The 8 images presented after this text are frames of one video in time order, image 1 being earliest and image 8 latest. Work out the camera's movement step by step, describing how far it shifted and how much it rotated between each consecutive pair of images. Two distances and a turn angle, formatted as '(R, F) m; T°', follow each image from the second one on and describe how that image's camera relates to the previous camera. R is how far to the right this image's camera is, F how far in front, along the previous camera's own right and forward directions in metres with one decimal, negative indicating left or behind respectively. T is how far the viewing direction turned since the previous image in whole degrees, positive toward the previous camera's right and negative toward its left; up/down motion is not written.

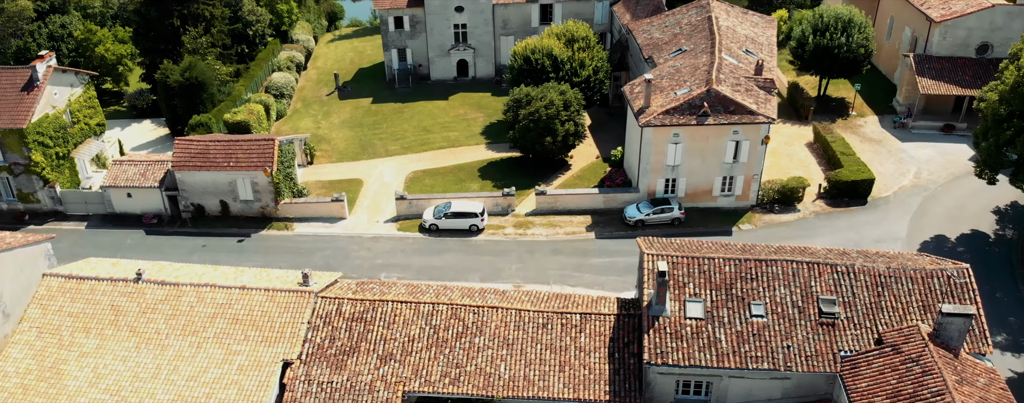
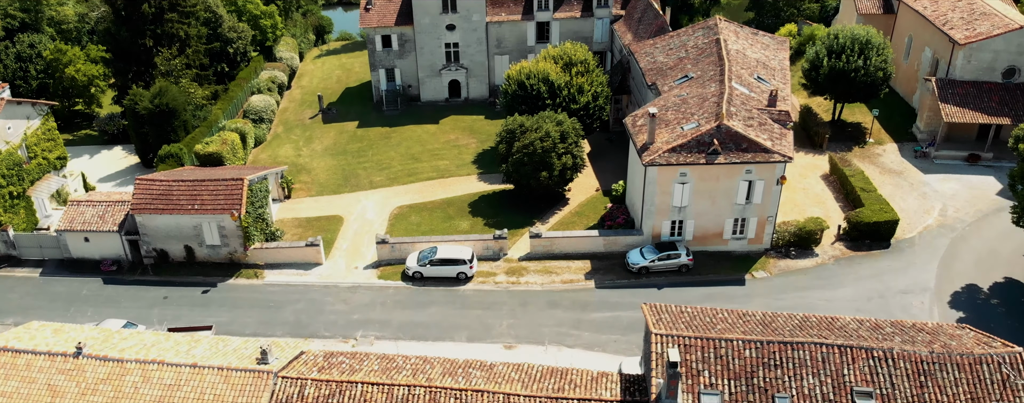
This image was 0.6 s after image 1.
(+0.4, +3.8) m; 0°
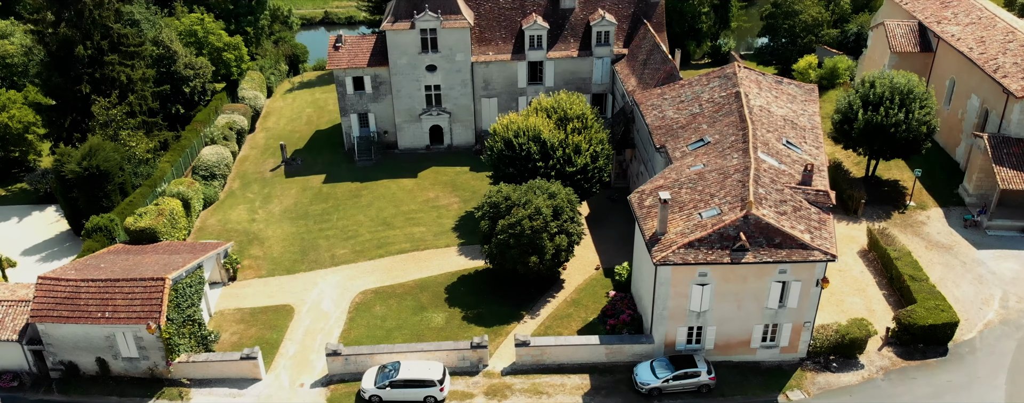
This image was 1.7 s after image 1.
(+0.7, +7.2) m; 0°
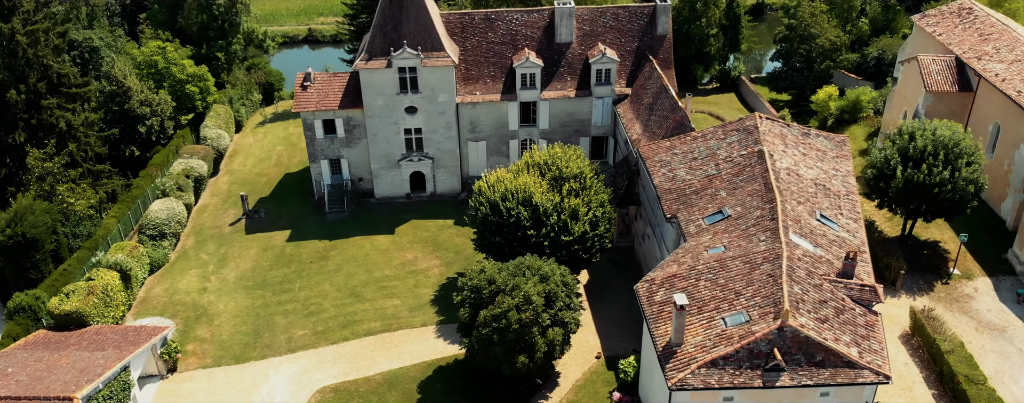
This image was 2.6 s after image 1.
(+0.6, +6.0) m; 0°
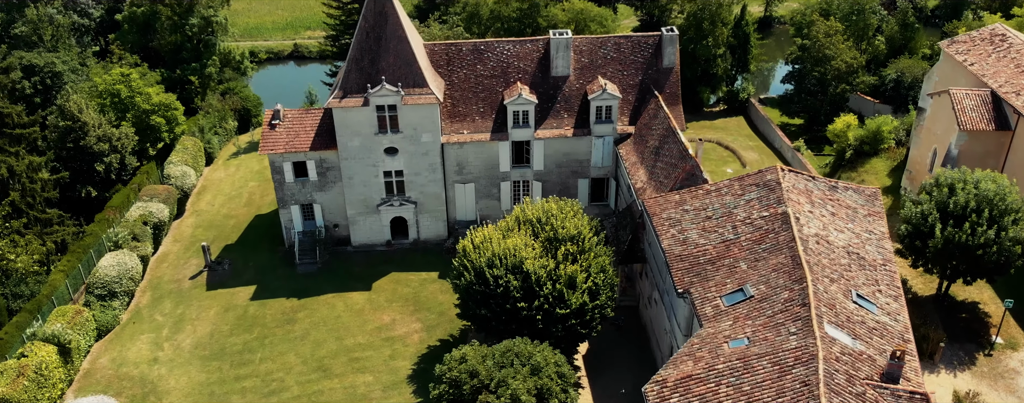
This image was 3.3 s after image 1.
(+0.5, +4.7) m; 0°
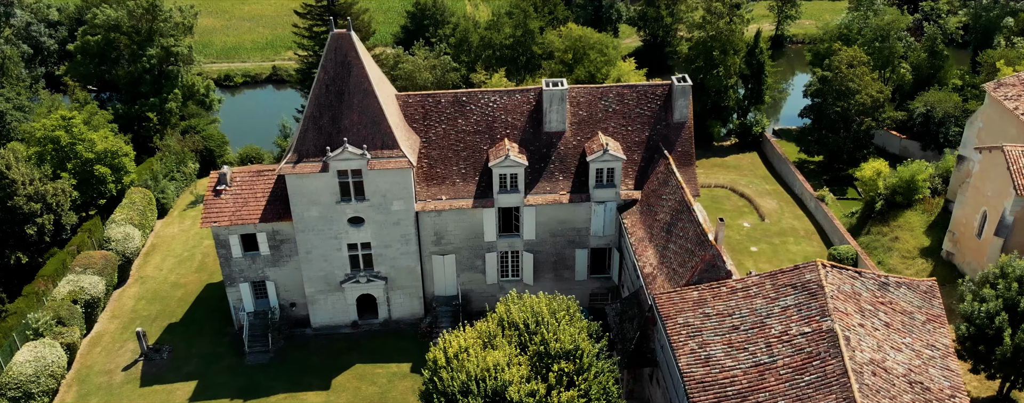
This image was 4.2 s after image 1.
(+0.6, +6.3) m; 0°
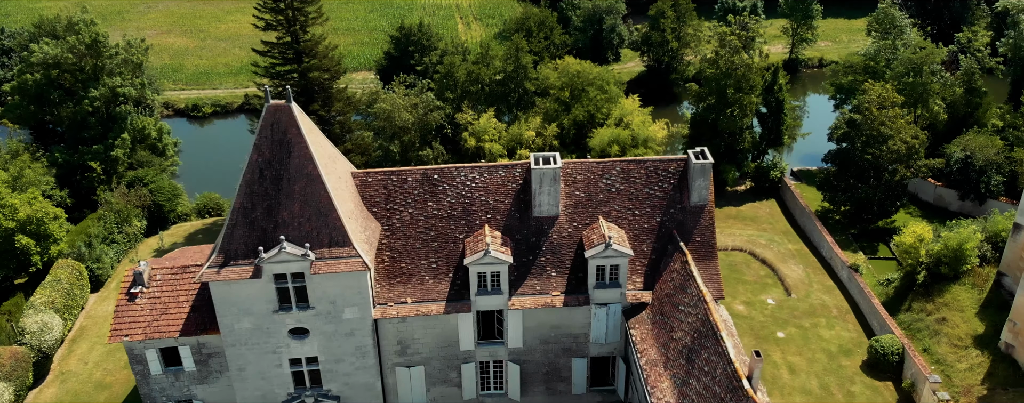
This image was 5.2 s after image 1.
(+0.7, +6.9) m; 0°
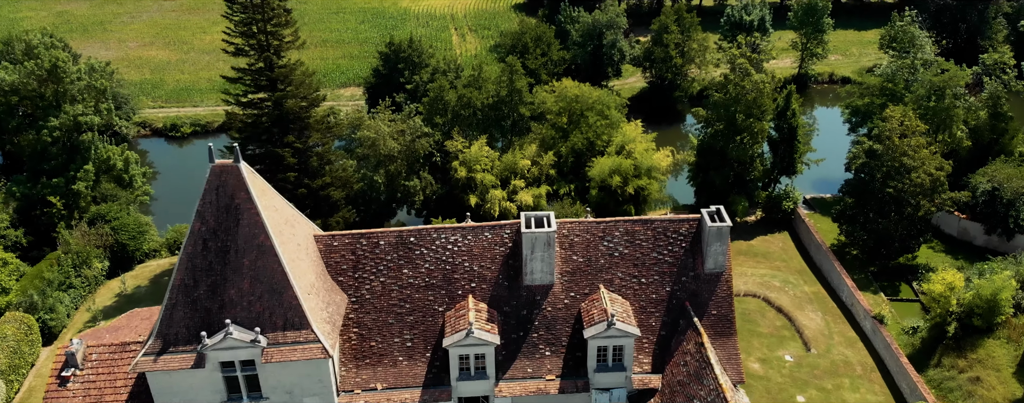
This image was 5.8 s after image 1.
(+0.4, +4.0) m; 0°
